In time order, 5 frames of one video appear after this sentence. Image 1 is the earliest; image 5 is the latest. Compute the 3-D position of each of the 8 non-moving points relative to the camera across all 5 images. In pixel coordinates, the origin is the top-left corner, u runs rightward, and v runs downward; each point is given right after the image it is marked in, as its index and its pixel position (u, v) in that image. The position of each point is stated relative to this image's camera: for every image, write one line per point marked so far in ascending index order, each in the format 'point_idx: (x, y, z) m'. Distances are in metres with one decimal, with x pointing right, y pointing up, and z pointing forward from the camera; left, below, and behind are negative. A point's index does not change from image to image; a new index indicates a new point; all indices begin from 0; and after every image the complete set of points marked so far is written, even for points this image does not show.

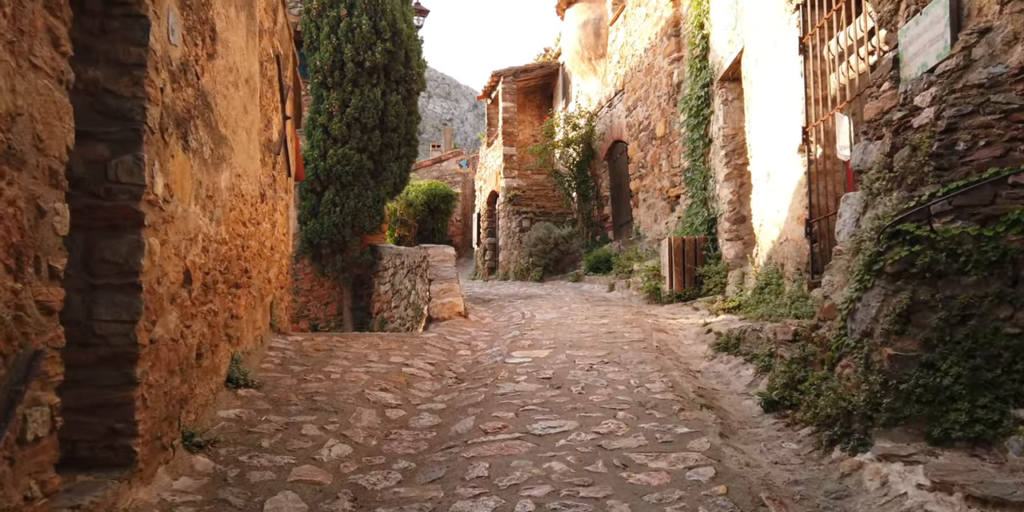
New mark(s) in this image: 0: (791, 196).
0: (+1.2, +0.3, +5.5) m
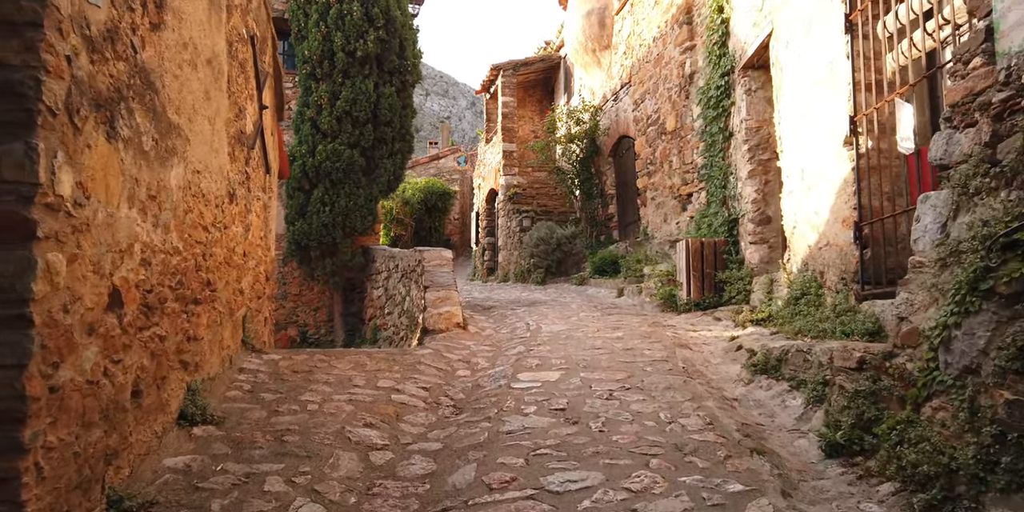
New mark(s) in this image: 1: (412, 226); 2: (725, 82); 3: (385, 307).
0: (+1.2, +0.2, +4.9) m
1: (-1.5, +0.5, +19.7) m
2: (+1.2, +1.0, +7.2) m
3: (-0.8, -0.3, +8.7) m
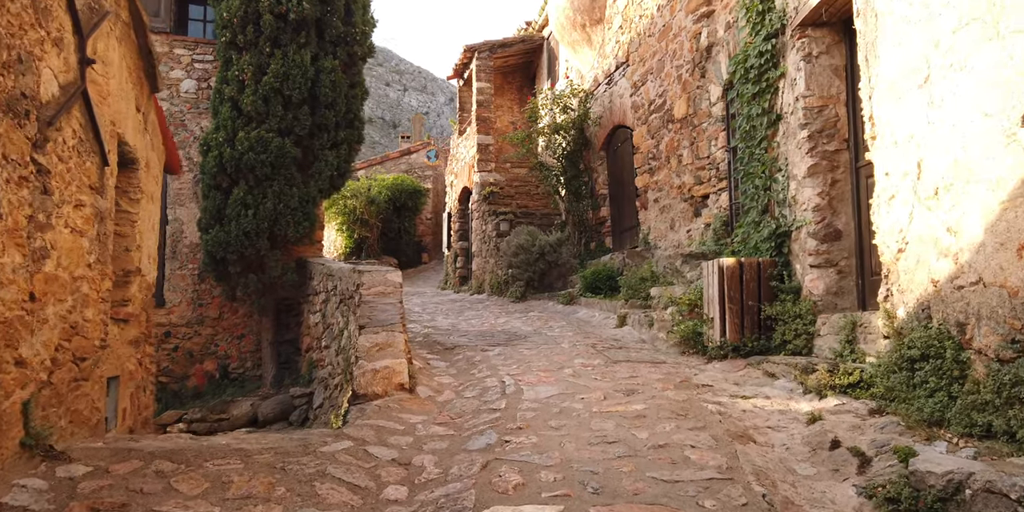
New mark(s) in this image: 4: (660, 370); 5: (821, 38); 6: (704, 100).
0: (+1.1, +0.1, +3.0) m
1: (-1.8, +0.4, +17.8) m
2: (+1.1, +0.9, +5.4) m
3: (-1.0, -0.4, +6.8) m
4: (+0.5, -0.4, +4.8) m
5: (+1.2, +0.8, +4.9) m
6: (+1.1, +0.9, +7.8) m
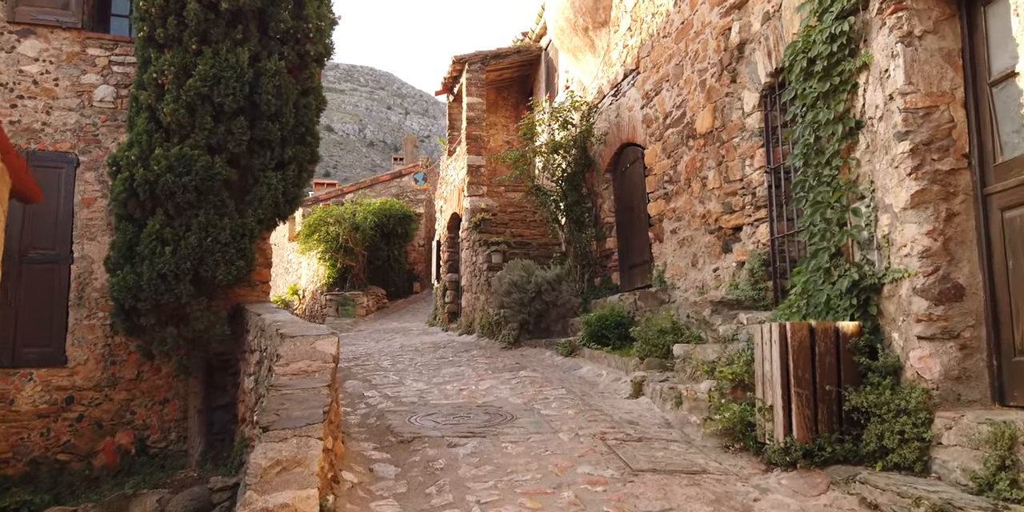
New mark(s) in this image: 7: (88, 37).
0: (+1.1, 0.0, +1.5) m
1: (-1.9, 0.0, +16.3) m
2: (+1.0, +0.7, +3.9) m
3: (-1.1, -0.6, +5.3) m
4: (+0.5, -0.6, +3.3) m
5: (+1.1, +0.7, +3.4) m
6: (+1.1, +0.7, +6.3) m
7: (-2.2, +1.1, +6.6) m
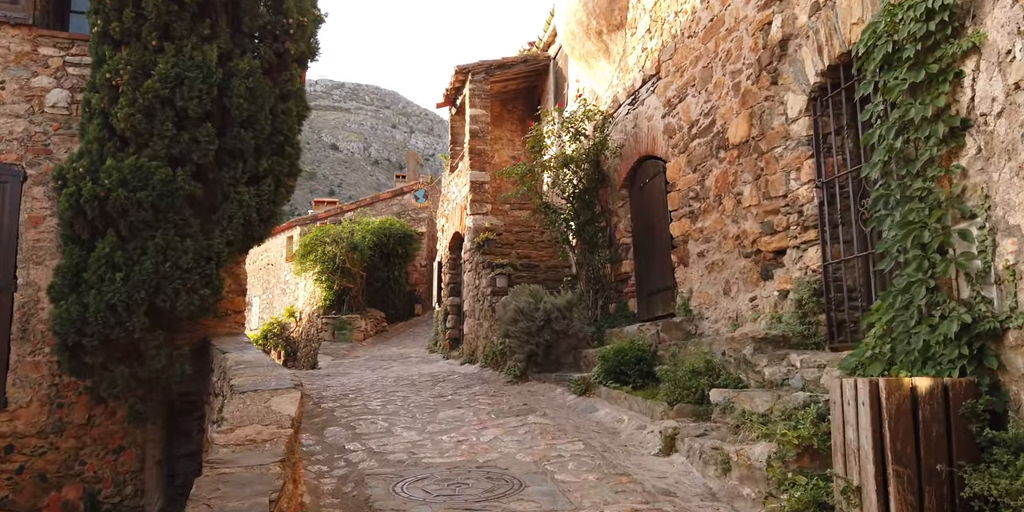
0: (+1.1, -0.1, +0.7) m
1: (-1.8, -0.3, +15.5) m
2: (+1.0, +0.6, +3.1) m
3: (-1.0, -0.7, +4.5) m
4: (+0.5, -0.7, +2.5) m
5: (+1.1, +0.6, +2.6) m
6: (+1.1, +0.6, +5.5) m
7: (-2.1, +1.0, +5.8) m
